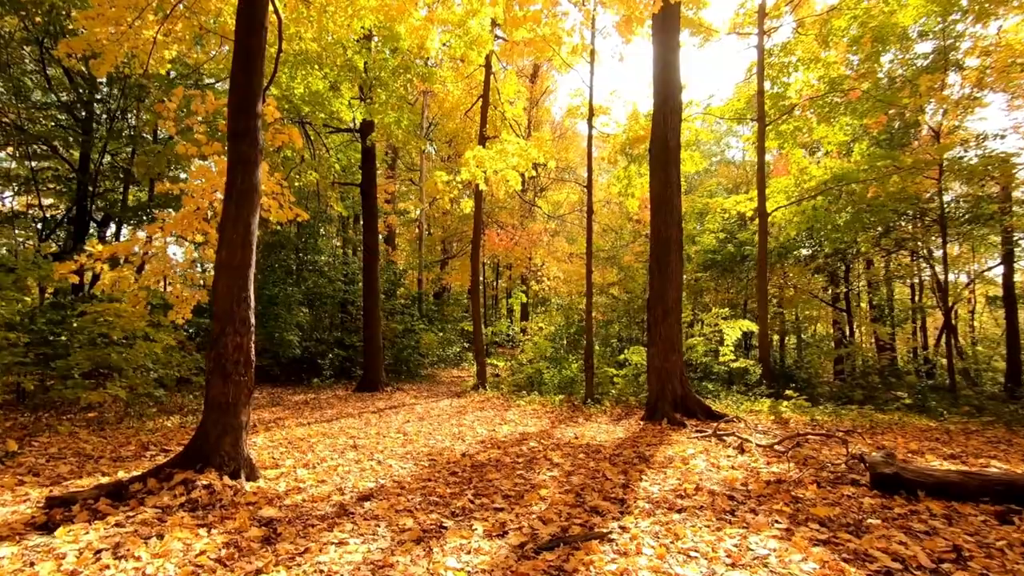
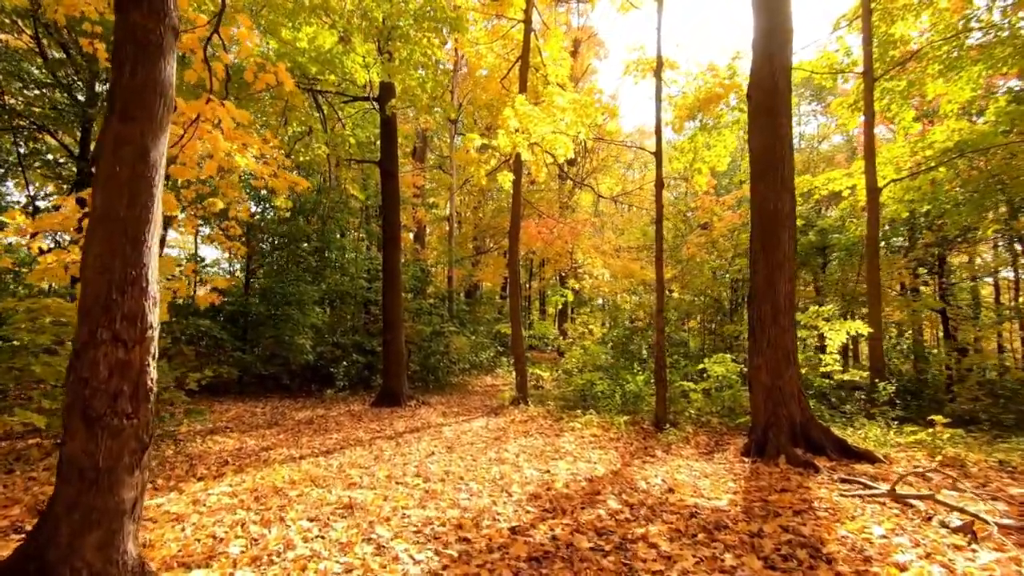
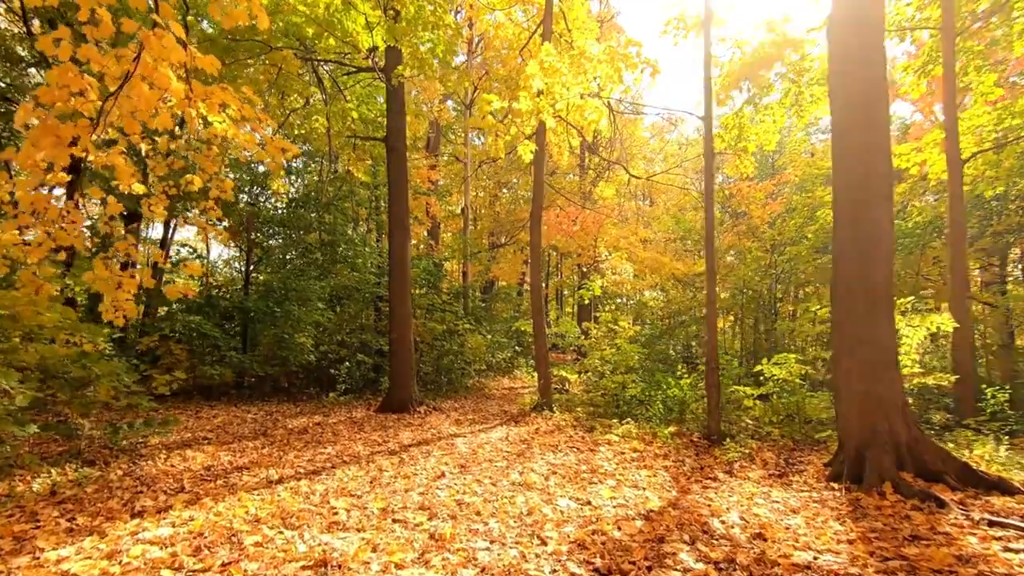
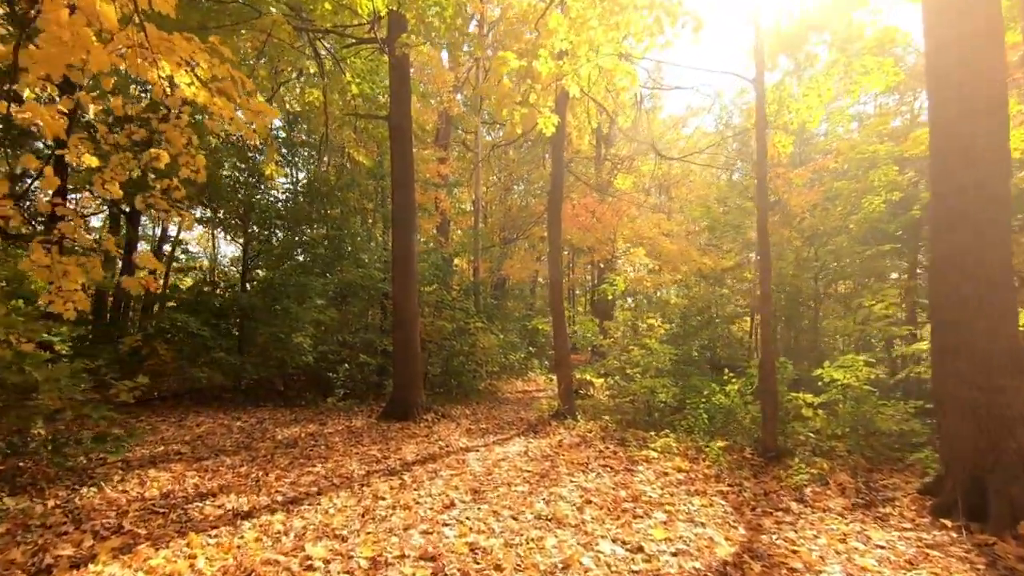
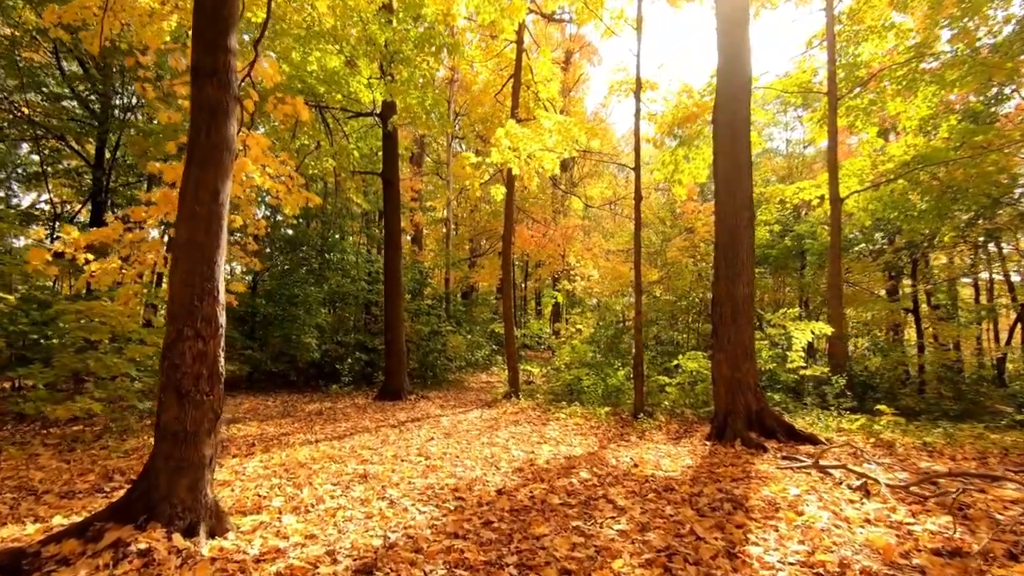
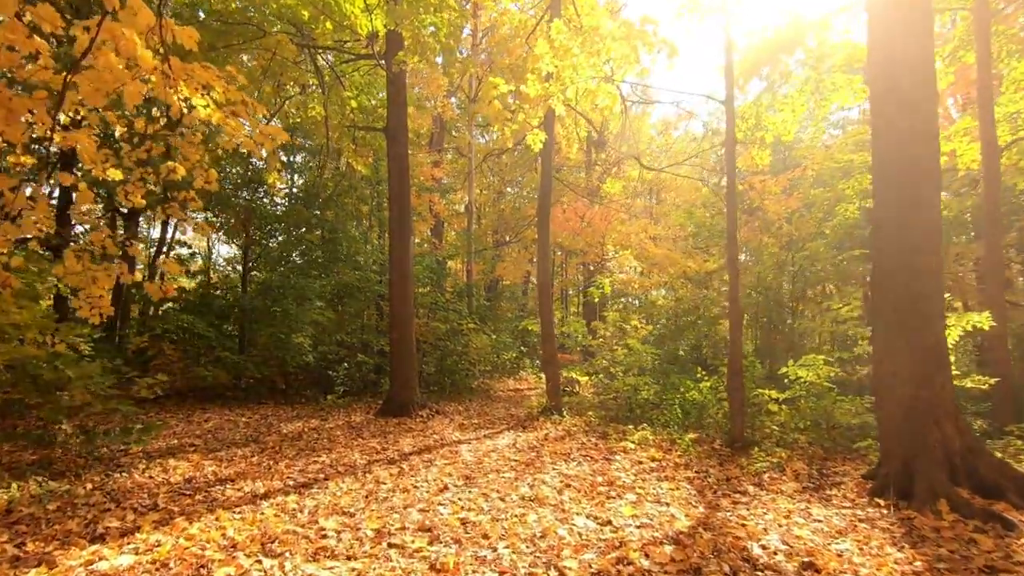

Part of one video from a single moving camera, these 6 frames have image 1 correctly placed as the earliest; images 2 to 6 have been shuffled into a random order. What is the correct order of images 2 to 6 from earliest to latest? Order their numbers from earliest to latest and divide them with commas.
5, 2, 3, 6, 4
